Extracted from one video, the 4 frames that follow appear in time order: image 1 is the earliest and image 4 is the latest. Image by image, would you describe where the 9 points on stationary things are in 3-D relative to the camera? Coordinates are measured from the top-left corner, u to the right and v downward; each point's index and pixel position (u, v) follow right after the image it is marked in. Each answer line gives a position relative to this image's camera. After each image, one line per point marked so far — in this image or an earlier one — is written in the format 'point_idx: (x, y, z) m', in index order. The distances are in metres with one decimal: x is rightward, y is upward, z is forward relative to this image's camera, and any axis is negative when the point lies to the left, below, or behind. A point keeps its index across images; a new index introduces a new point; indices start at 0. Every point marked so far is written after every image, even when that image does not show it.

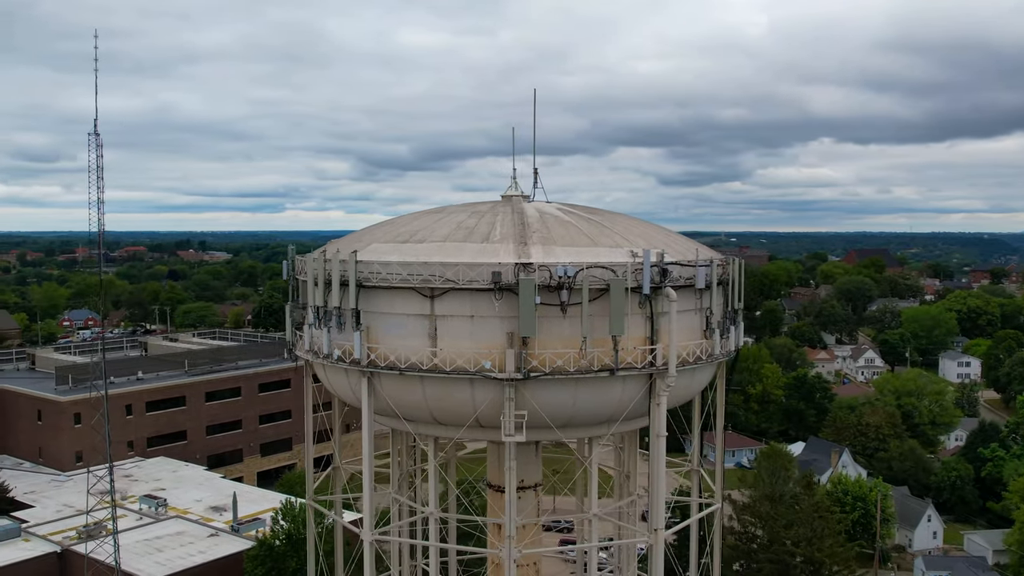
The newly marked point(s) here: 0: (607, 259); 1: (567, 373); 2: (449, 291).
0: (+1.5, +0.5, +16.6) m
1: (+0.9, -1.3, +16.1) m
2: (-1.0, 0.0, +16.3) m
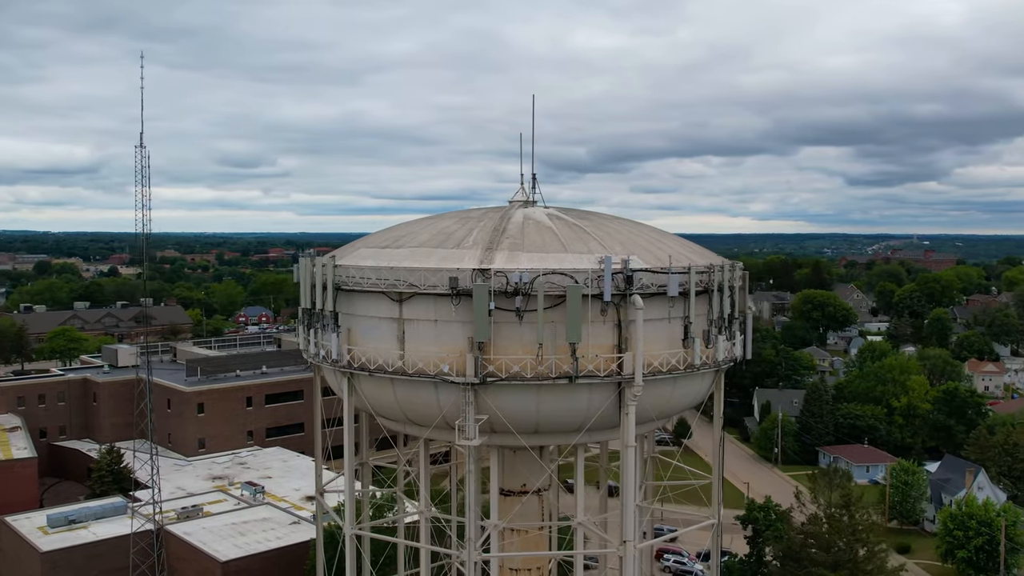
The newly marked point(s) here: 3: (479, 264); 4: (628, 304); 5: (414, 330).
0: (+0.9, +0.4, +16.5) m
1: (+0.2, -1.4, +16.2) m
2: (-1.6, -0.1, +16.7) m
3: (-0.5, +0.4, +16.5) m
4: (+1.8, -0.3, +16.5) m
5: (-1.6, -0.7, +16.8) m
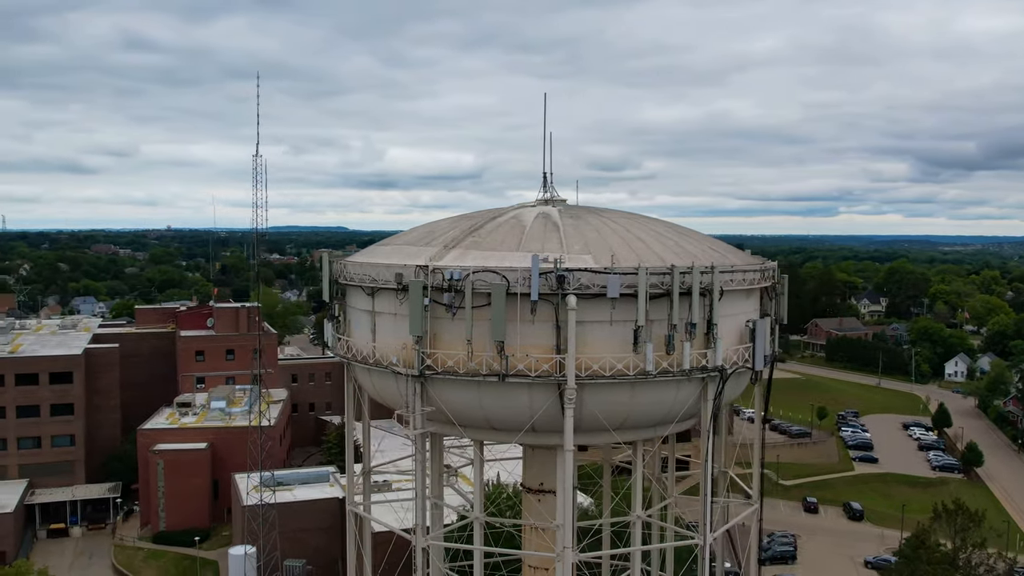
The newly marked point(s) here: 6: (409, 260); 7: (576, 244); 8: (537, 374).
0: (-0.1, +0.4, +16.6) m
1: (-0.9, -1.4, +16.6) m
2: (-2.3, 0.0, +17.8) m
3: (-1.4, +0.4, +17.2) m
4: (+0.8, -0.3, +16.2) m
5: (-2.3, -0.6, +17.8) m
6: (-1.7, +0.5, +17.5) m
7: (+1.1, +0.7, +17.2) m
8: (+0.4, -1.4, +16.3) m
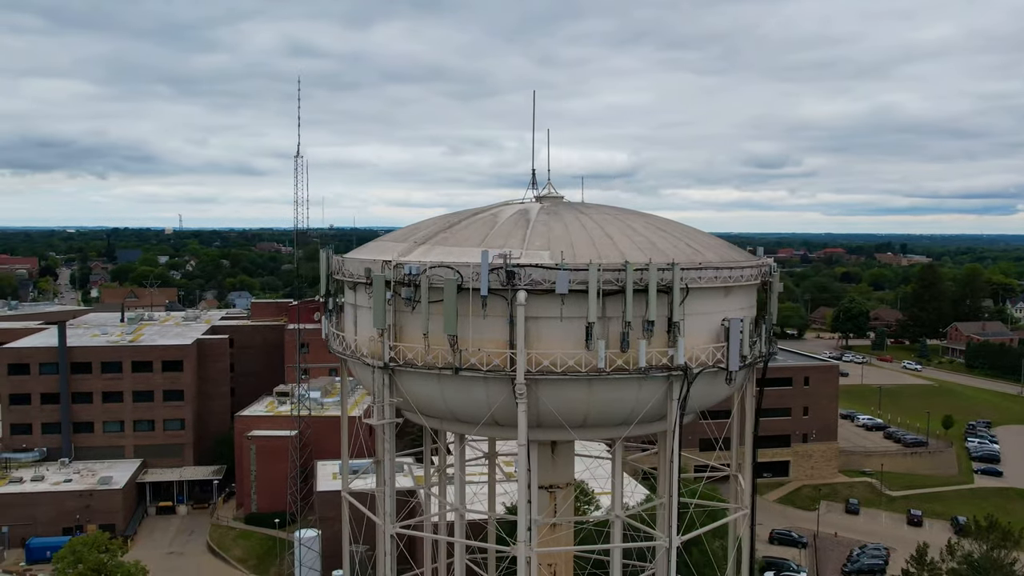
0: (-0.8, +0.5, +16.9) m
1: (-1.6, -1.3, +17.0) m
2: (-2.8, +0.1, +18.4) m
3: (-2.0, +0.5, +17.7) m
4: (0.0, -0.2, +16.4) m
5: (-2.7, -0.5, +18.5) m
6: (-2.3, +0.6, +18.0) m
7: (+0.5, +0.8, +17.3) m
8: (-0.4, -1.3, +16.5) m
